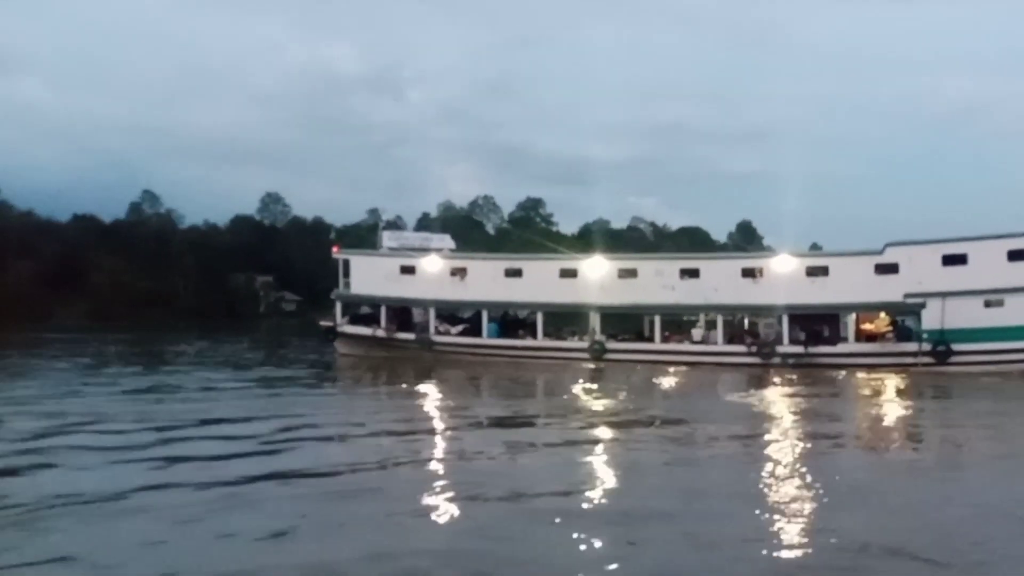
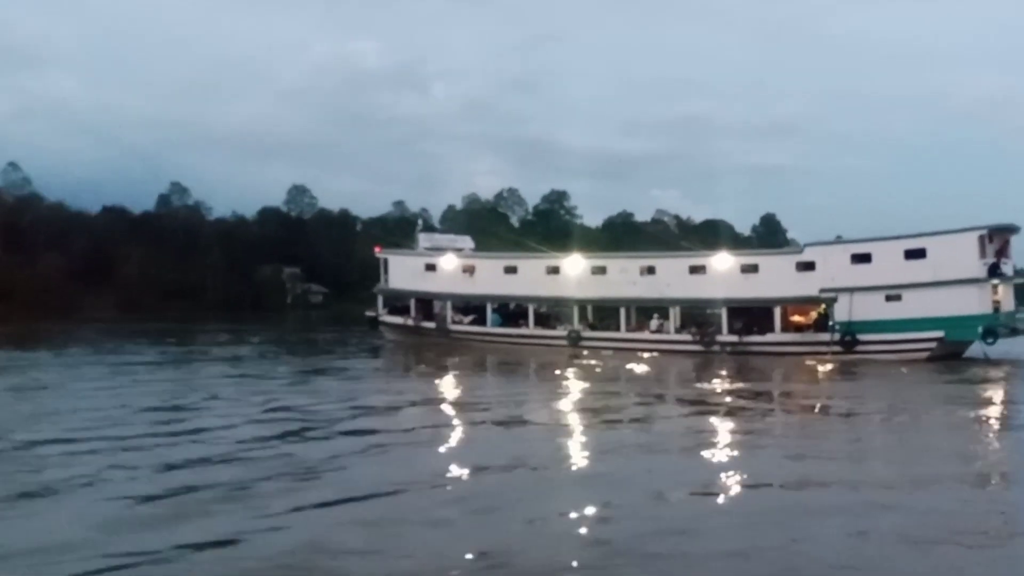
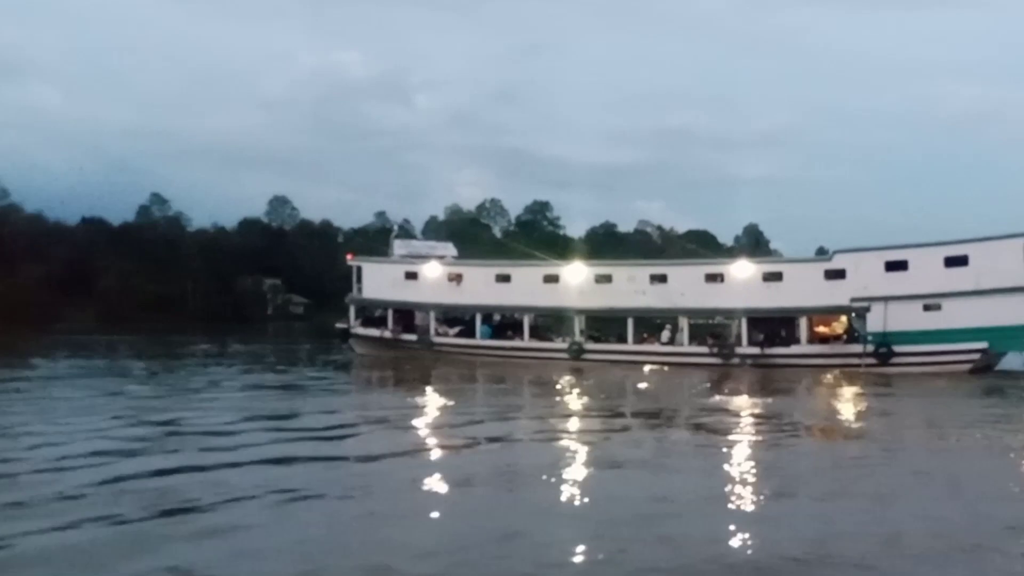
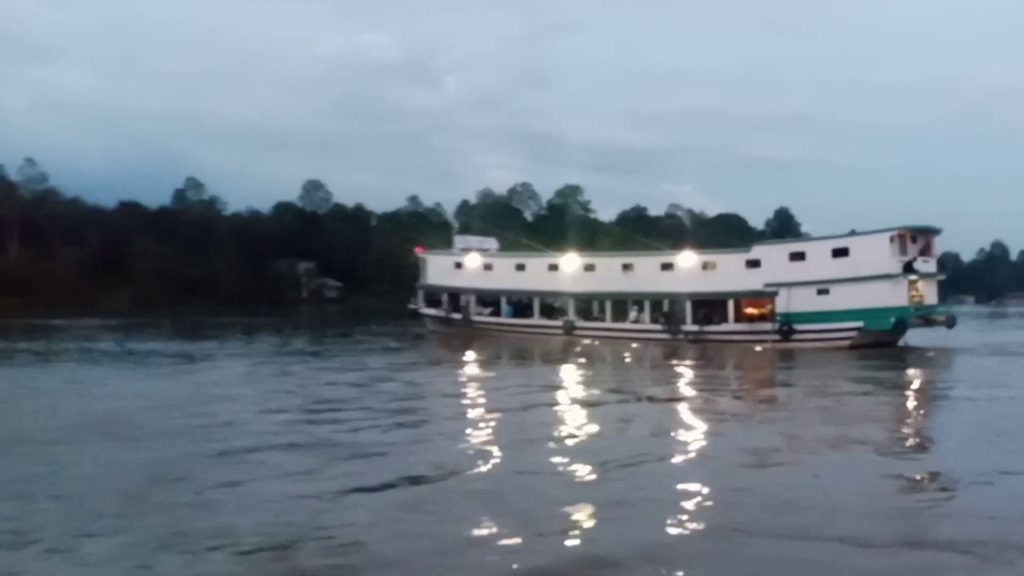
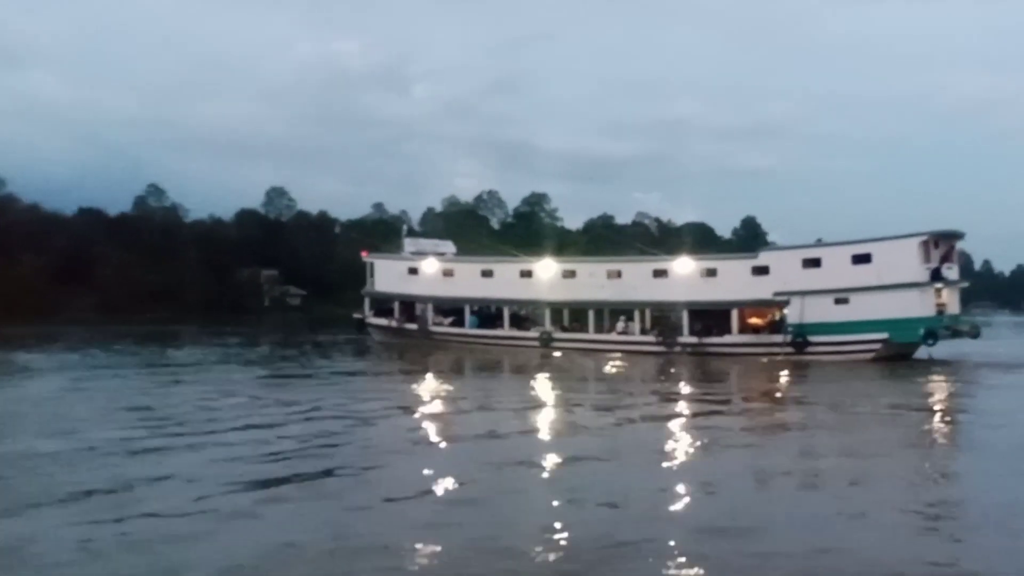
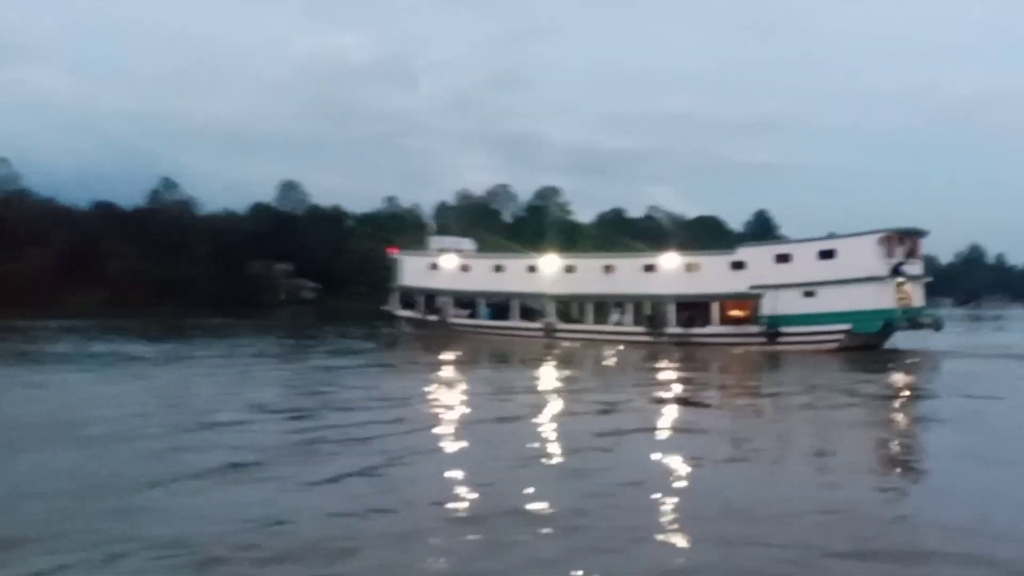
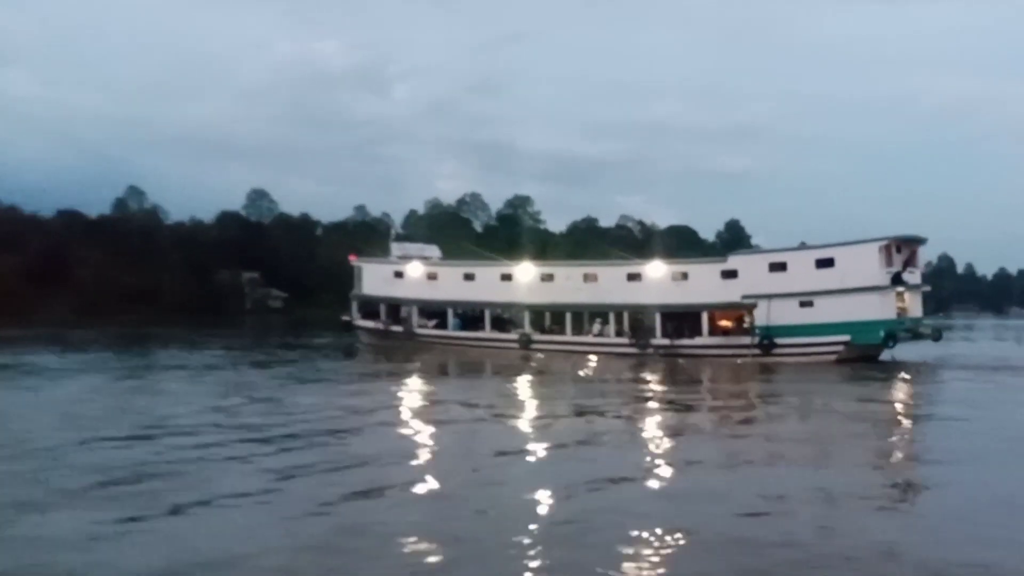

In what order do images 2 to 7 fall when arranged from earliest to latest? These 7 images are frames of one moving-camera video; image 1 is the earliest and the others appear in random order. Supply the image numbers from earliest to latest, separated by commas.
3, 2, 5, 7, 6, 4
